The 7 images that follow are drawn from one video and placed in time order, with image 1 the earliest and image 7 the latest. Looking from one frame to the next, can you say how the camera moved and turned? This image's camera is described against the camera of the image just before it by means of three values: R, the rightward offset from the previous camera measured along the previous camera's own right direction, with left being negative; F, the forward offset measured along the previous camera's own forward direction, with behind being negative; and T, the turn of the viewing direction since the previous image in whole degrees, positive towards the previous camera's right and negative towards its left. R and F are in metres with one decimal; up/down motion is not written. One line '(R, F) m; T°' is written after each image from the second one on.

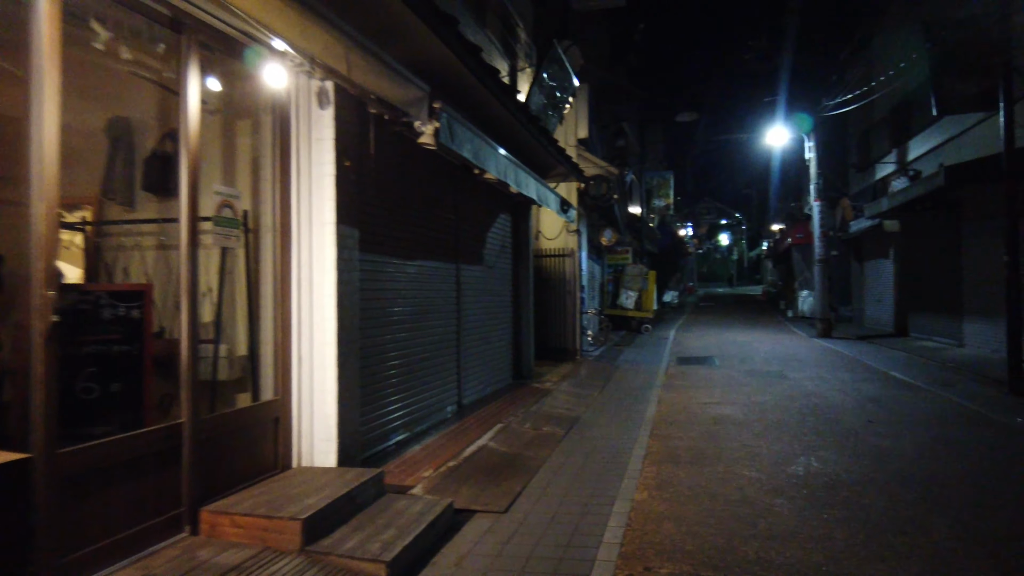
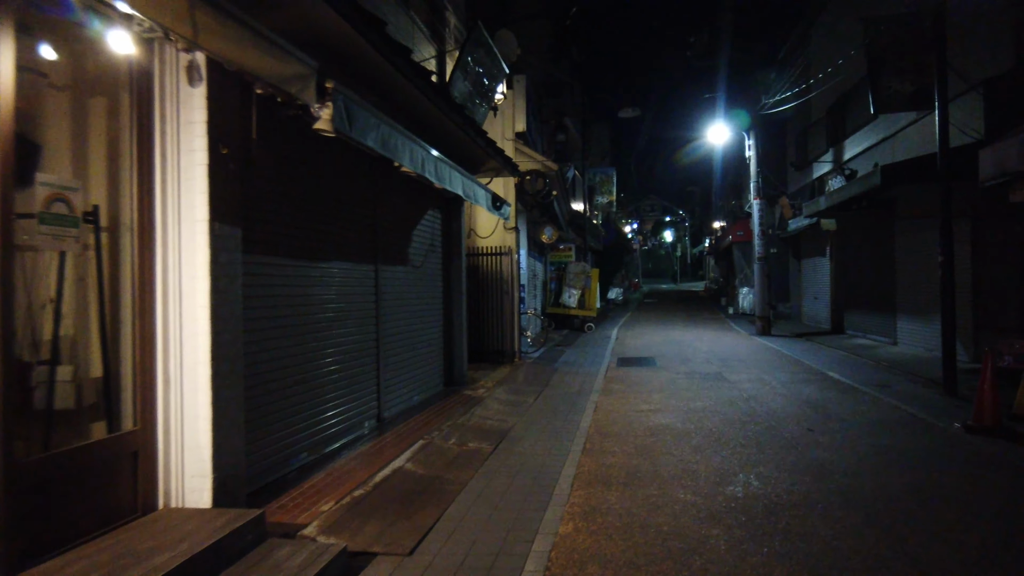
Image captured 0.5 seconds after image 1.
(+0.3, +0.6) m; +4°
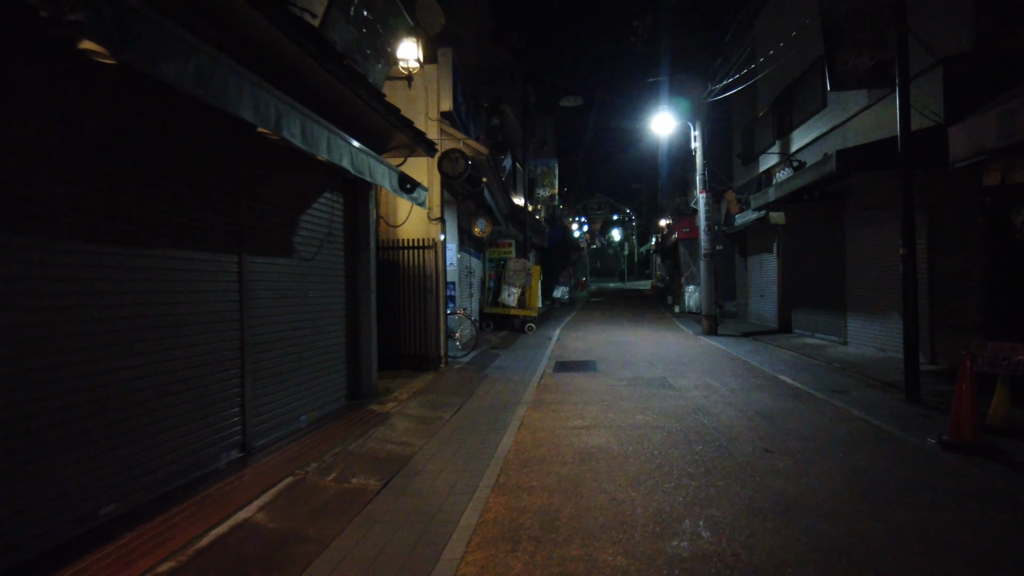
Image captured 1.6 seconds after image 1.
(+0.5, +1.4) m; +4°
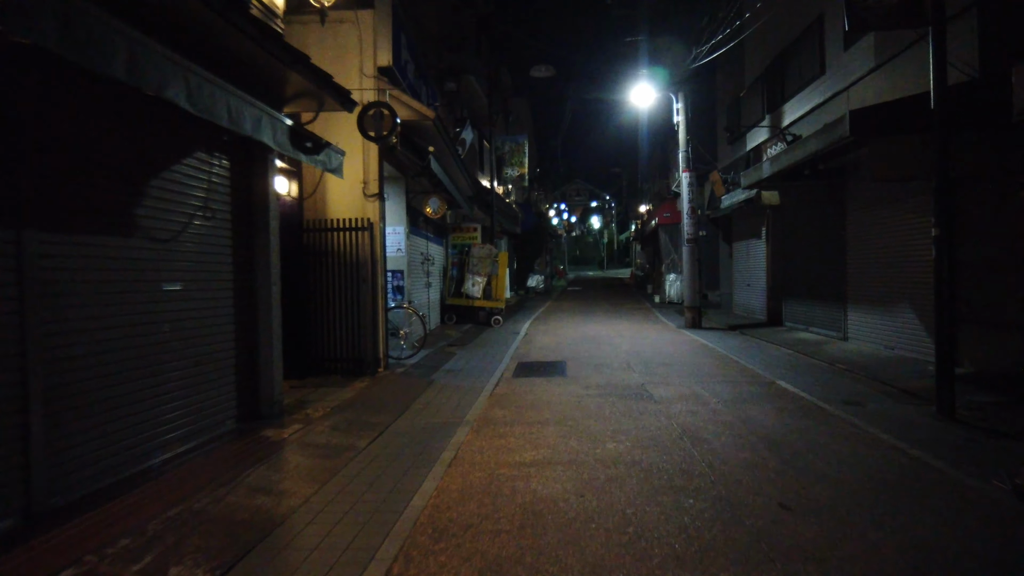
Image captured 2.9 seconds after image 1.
(+0.5, +1.9) m; +2°
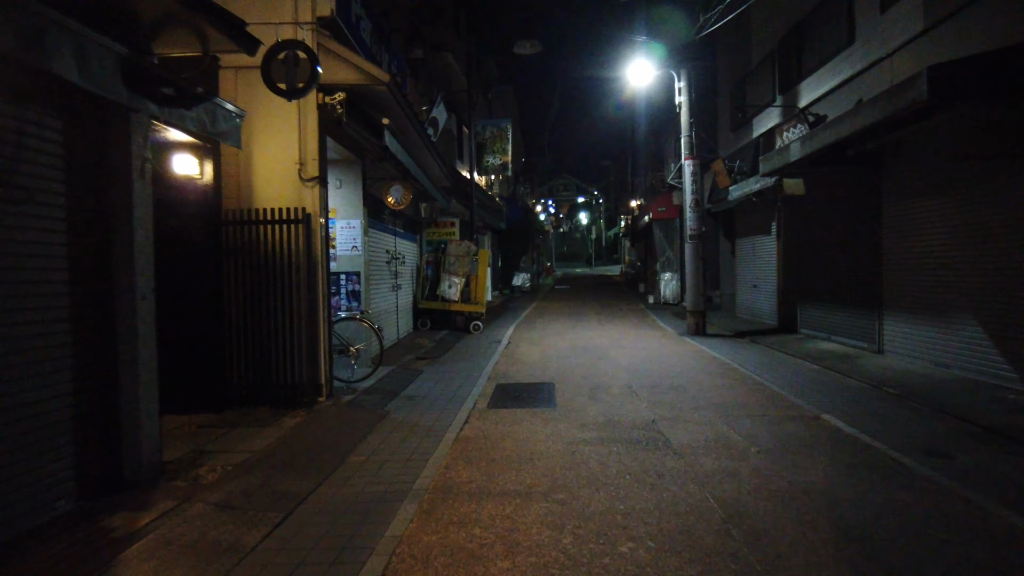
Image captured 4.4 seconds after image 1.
(+0.2, +2.1) m; +1°
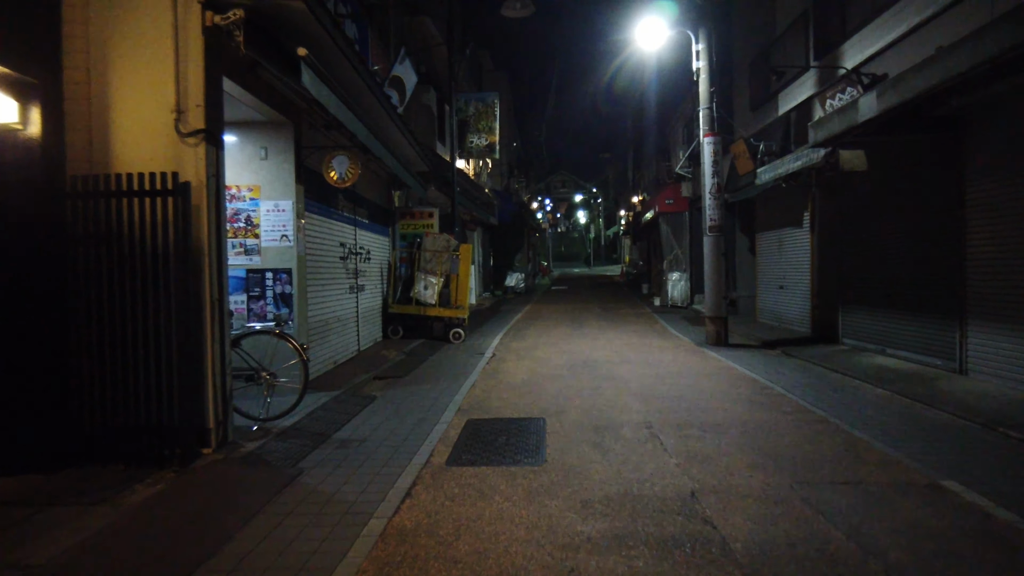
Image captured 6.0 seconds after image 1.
(+0.2, +2.5) m; 0°
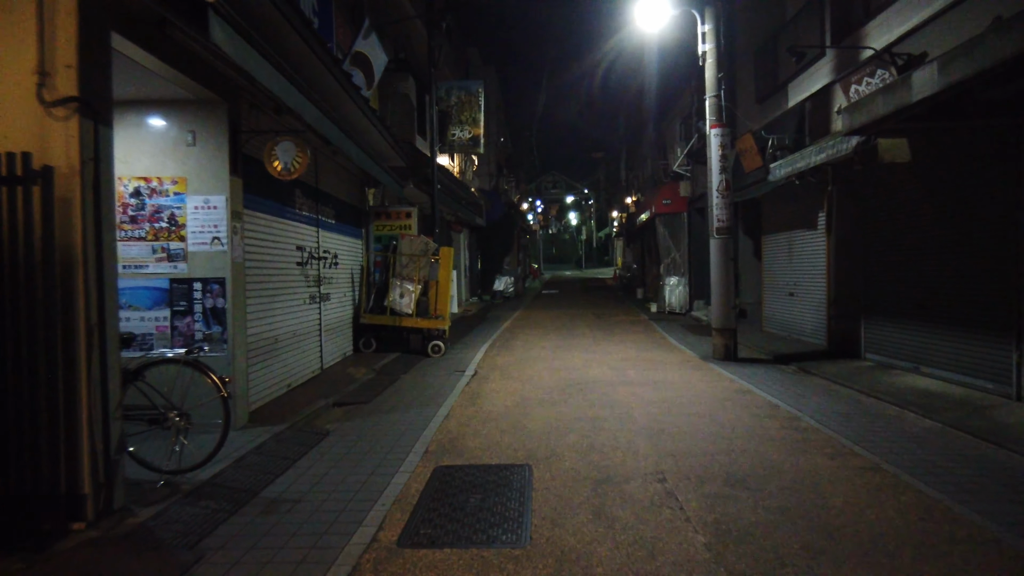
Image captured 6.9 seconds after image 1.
(+0.1, +1.4) m; +1°
